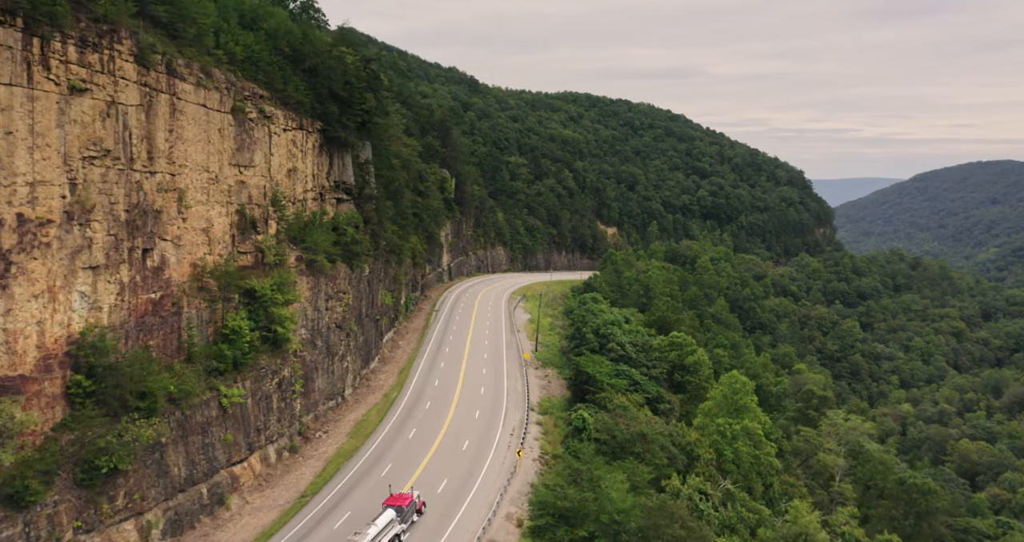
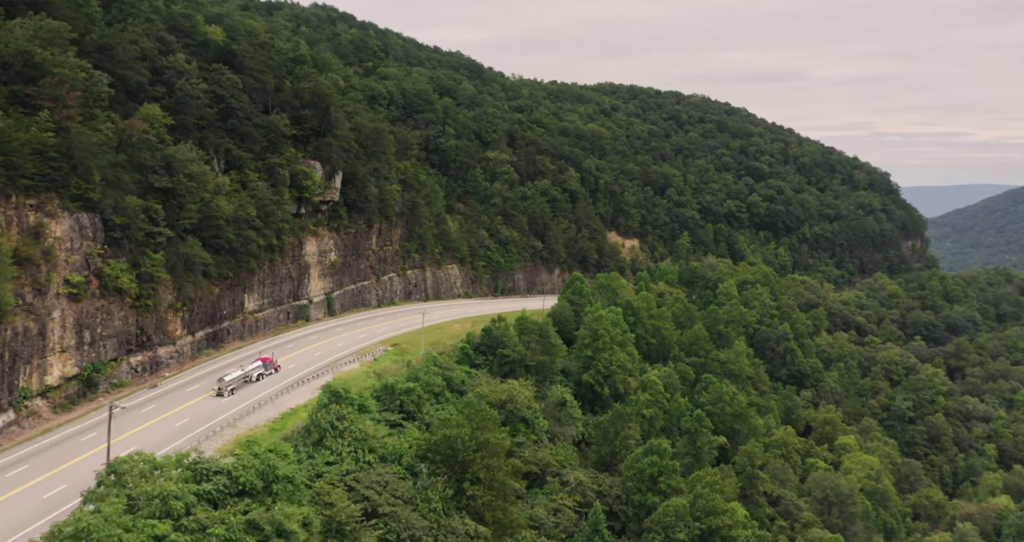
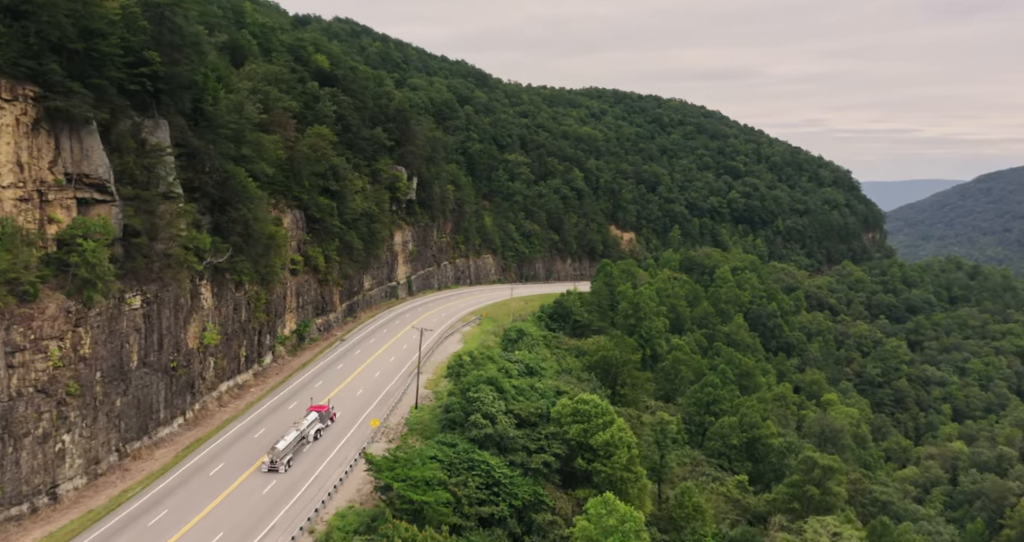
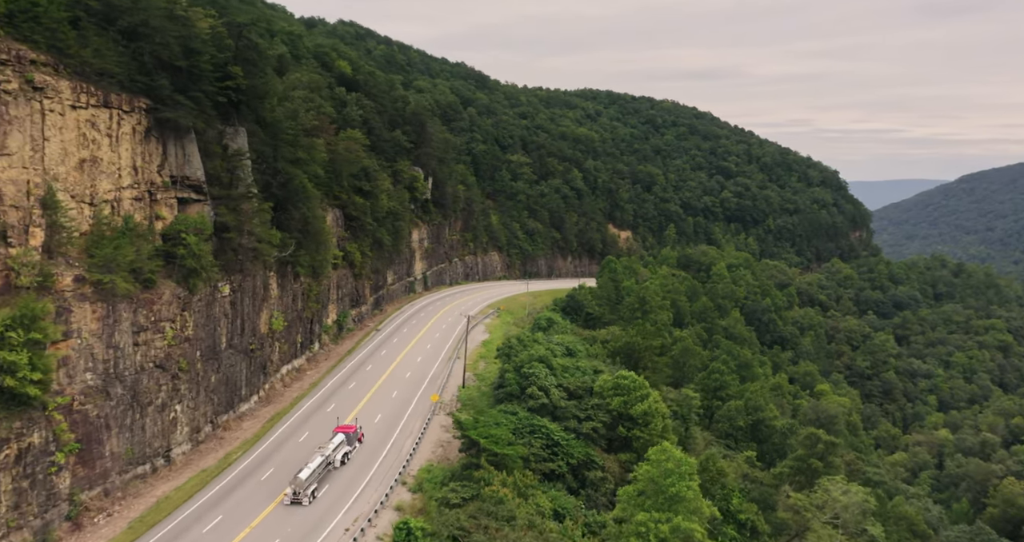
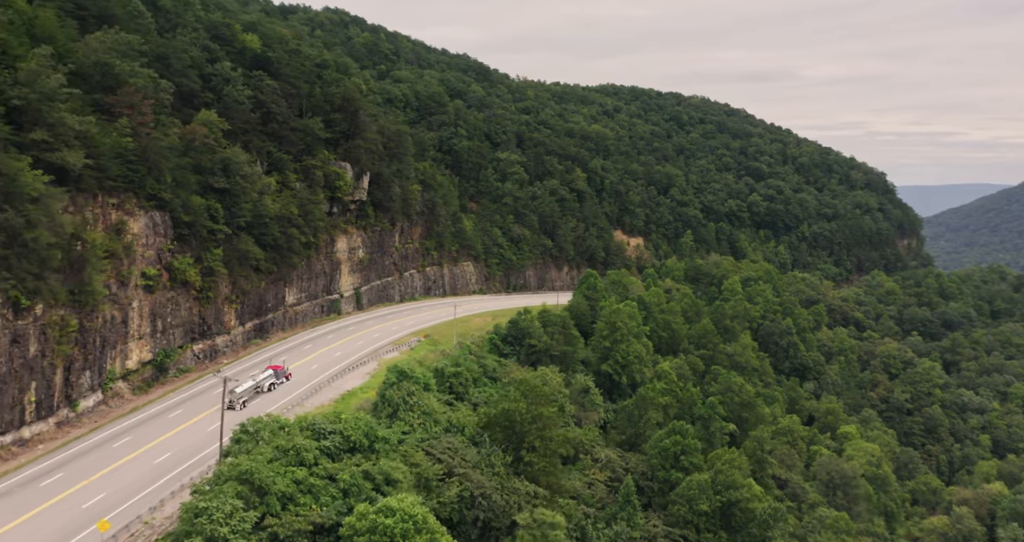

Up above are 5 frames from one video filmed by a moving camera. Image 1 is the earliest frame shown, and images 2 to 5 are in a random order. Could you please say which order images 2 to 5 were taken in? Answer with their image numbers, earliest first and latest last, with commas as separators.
4, 3, 5, 2
